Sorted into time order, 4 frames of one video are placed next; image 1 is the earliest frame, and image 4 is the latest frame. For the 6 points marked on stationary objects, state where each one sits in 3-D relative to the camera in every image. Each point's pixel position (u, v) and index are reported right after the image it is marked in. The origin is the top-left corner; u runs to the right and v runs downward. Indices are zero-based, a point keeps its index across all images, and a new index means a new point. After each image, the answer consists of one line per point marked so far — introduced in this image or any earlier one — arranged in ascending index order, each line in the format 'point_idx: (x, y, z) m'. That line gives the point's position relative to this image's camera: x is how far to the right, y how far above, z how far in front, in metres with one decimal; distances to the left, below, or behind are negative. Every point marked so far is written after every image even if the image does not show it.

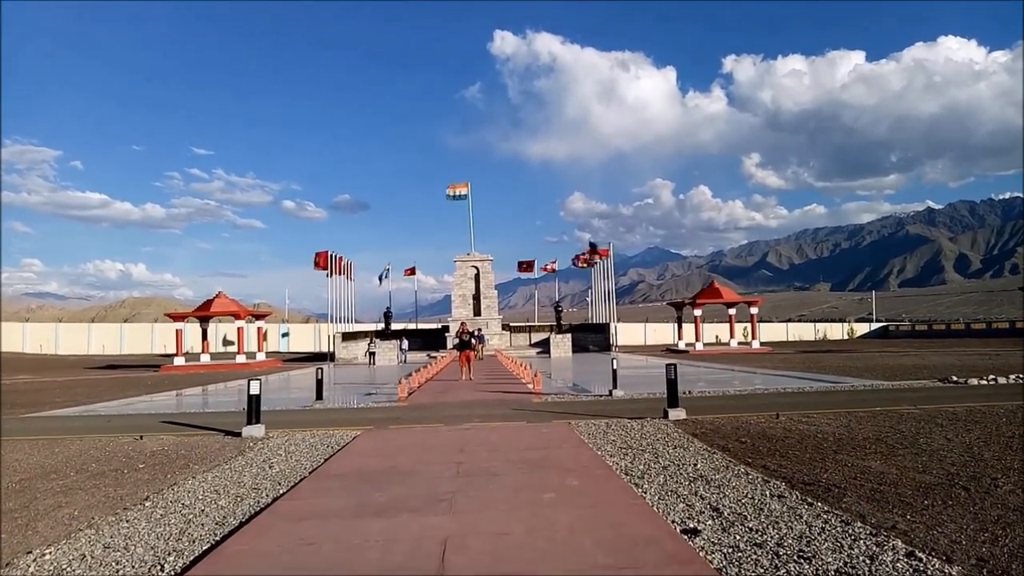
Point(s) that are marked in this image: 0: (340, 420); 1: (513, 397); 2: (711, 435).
0: (-3.3, -2.5, +13.2) m
1: (0.0, -2.7, +17.0) m
2: (+2.9, -2.2, +10.2) m
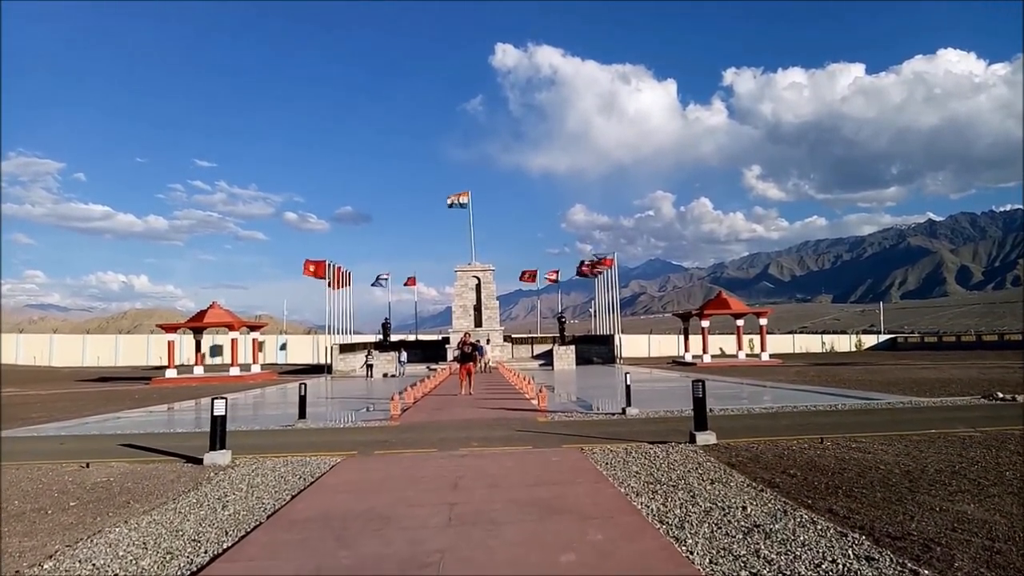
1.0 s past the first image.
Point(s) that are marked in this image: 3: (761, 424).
0: (-3.2, -2.6, +11.7) m
1: (+0.1, -2.8, +15.4) m
2: (+3.0, -2.2, +8.7) m
3: (+4.5, -2.5, +12.6) m
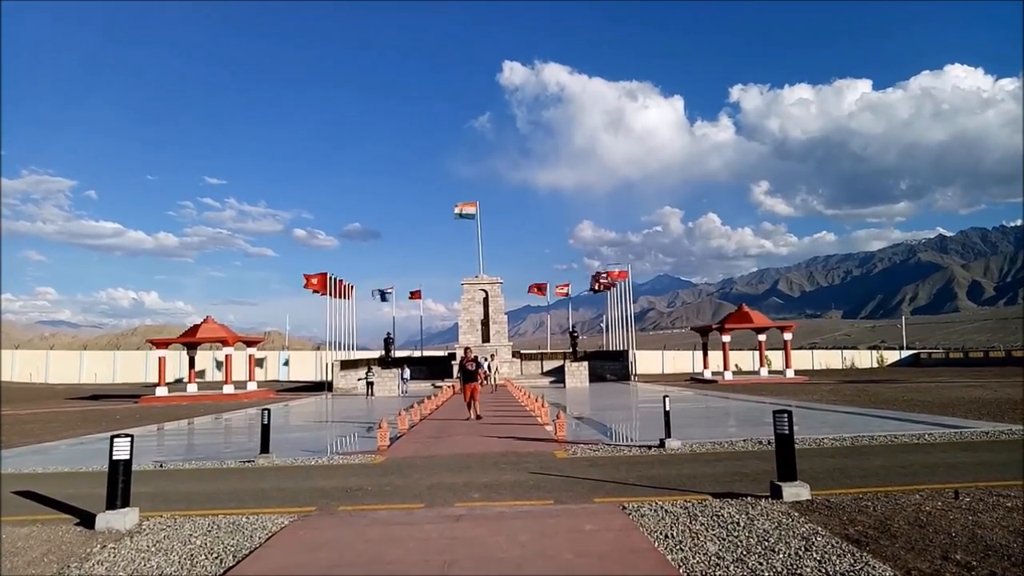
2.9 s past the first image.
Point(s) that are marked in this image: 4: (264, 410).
0: (-3.0, -2.6, +8.8) m
1: (+0.3, -2.9, +12.5) m
2: (+3.1, -2.1, +5.8) m
3: (+4.7, -2.5, +9.7) m
4: (-4.4, -2.2, +12.5) m
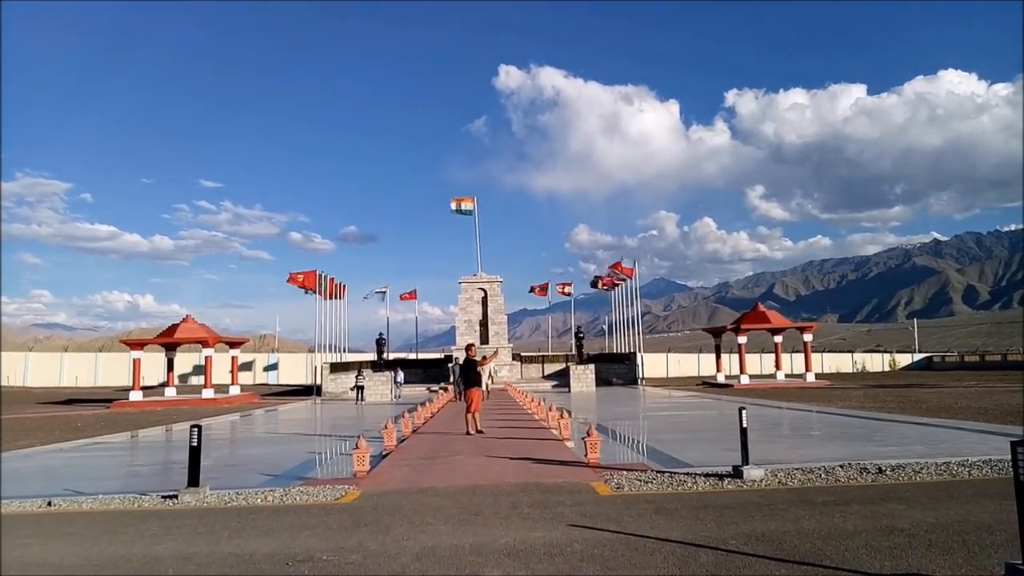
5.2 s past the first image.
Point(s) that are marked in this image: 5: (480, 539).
0: (-2.7, -2.2, +5.5) m
1: (+0.6, -2.5, +9.2) m
2: (+3.4, -1.7, +2.5) m
3: (+5.0, -2.1, +6.4) m
4: (-4.1, -1.8, +9.2) m
5: (-0.3, -2.2, +6.2) m
